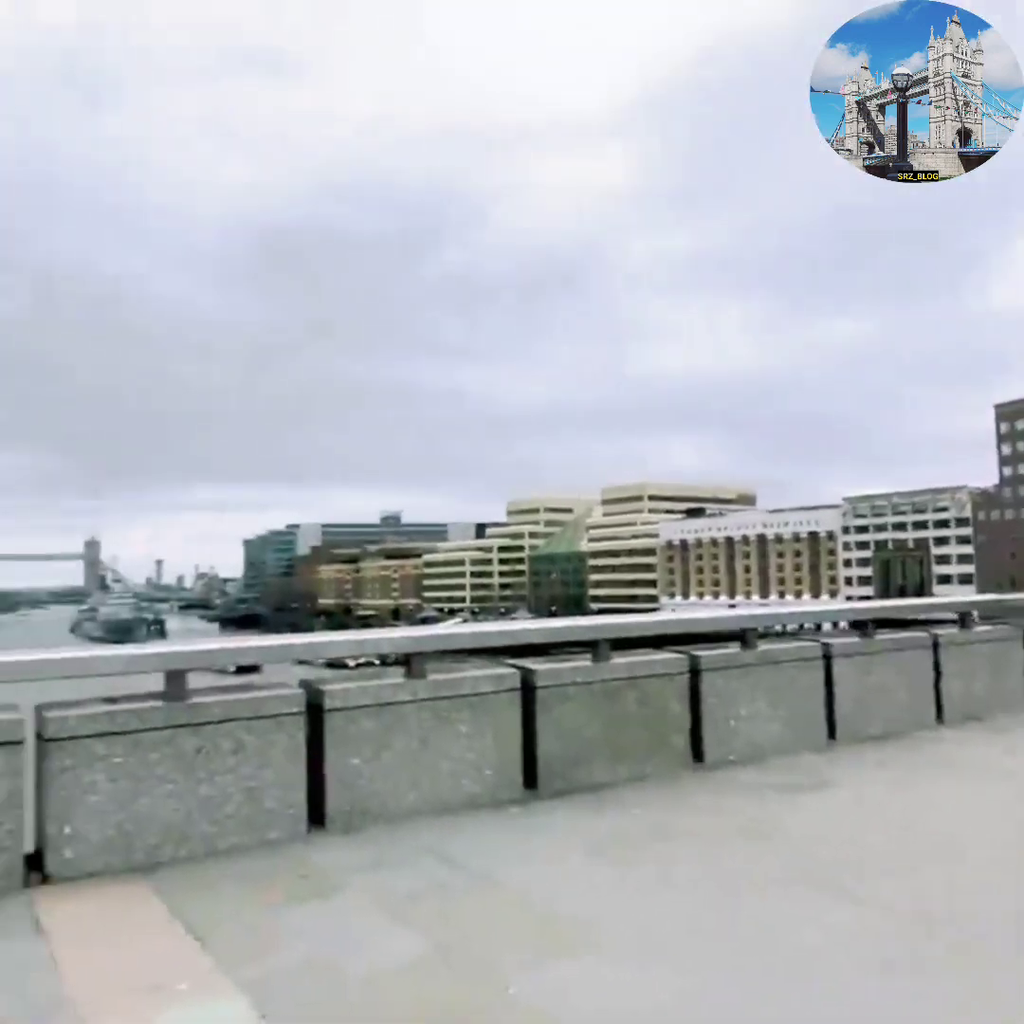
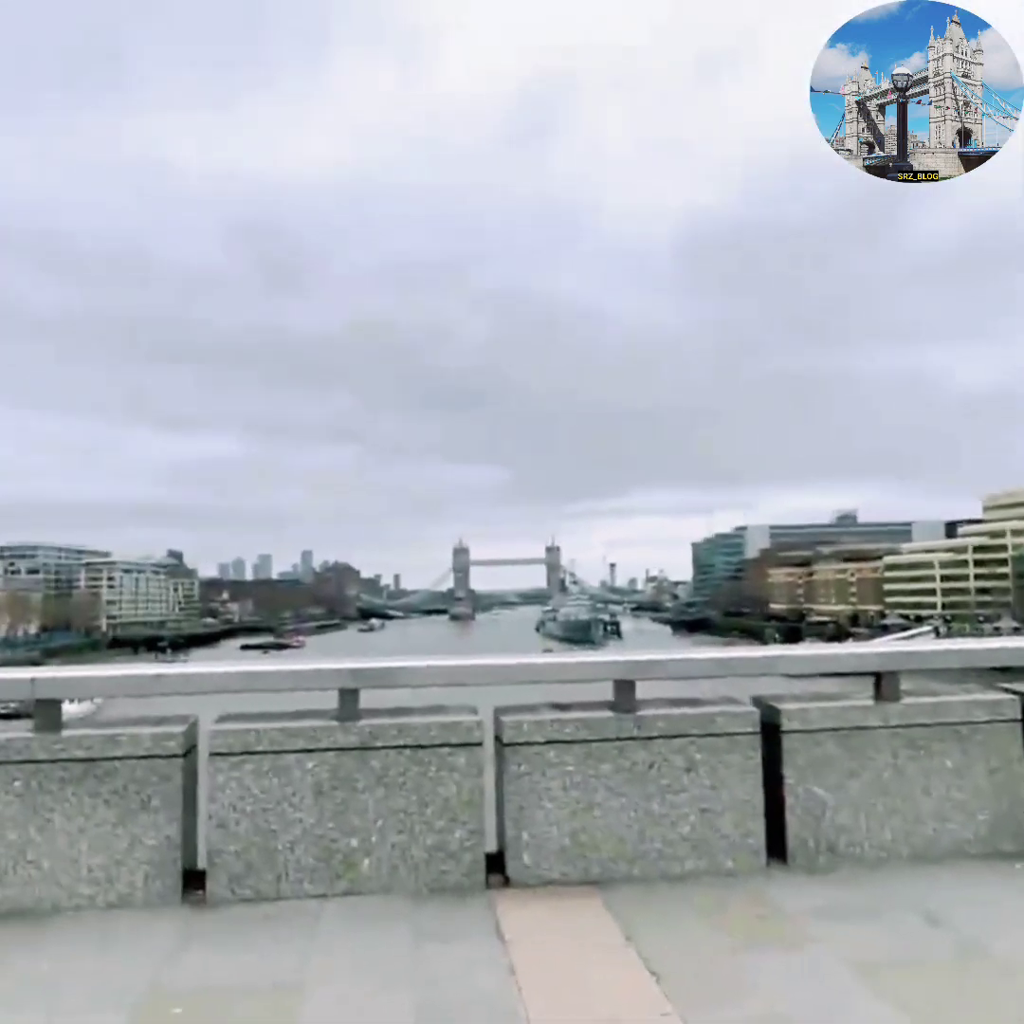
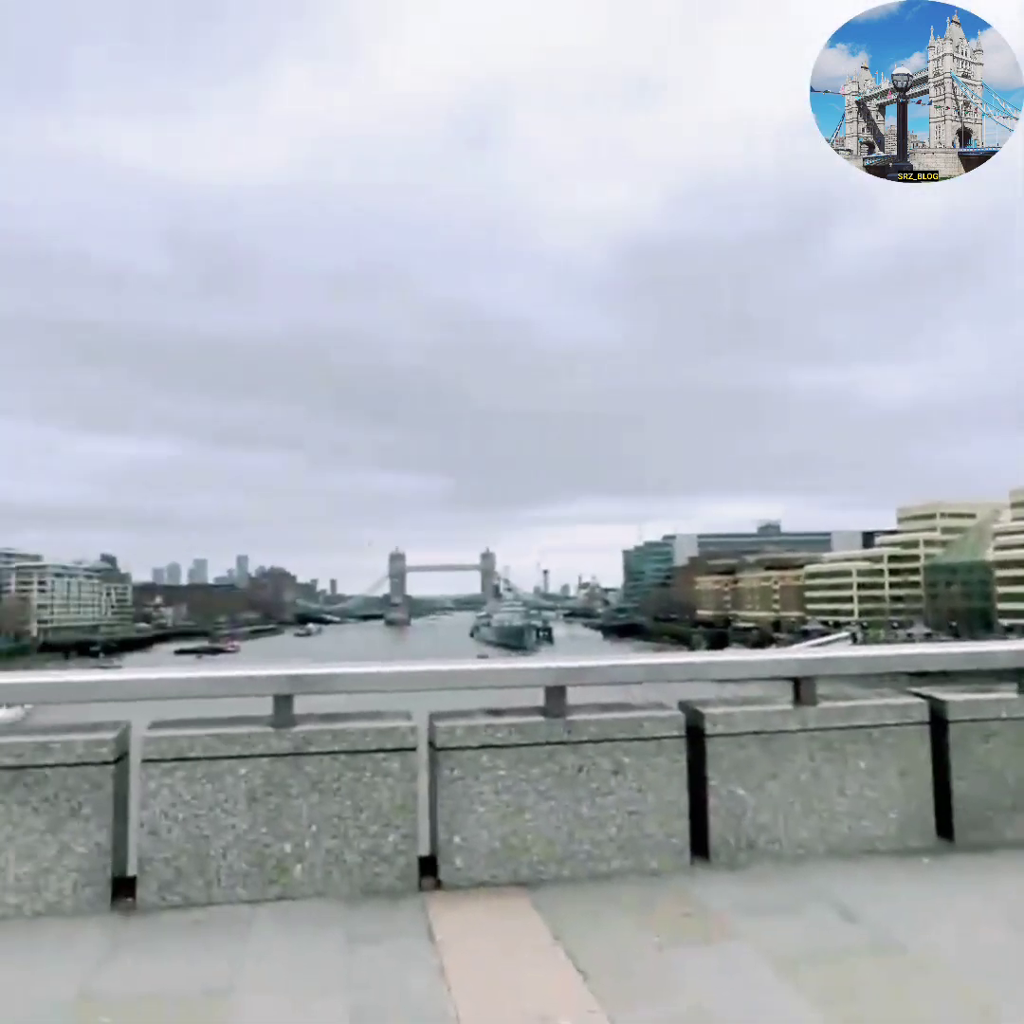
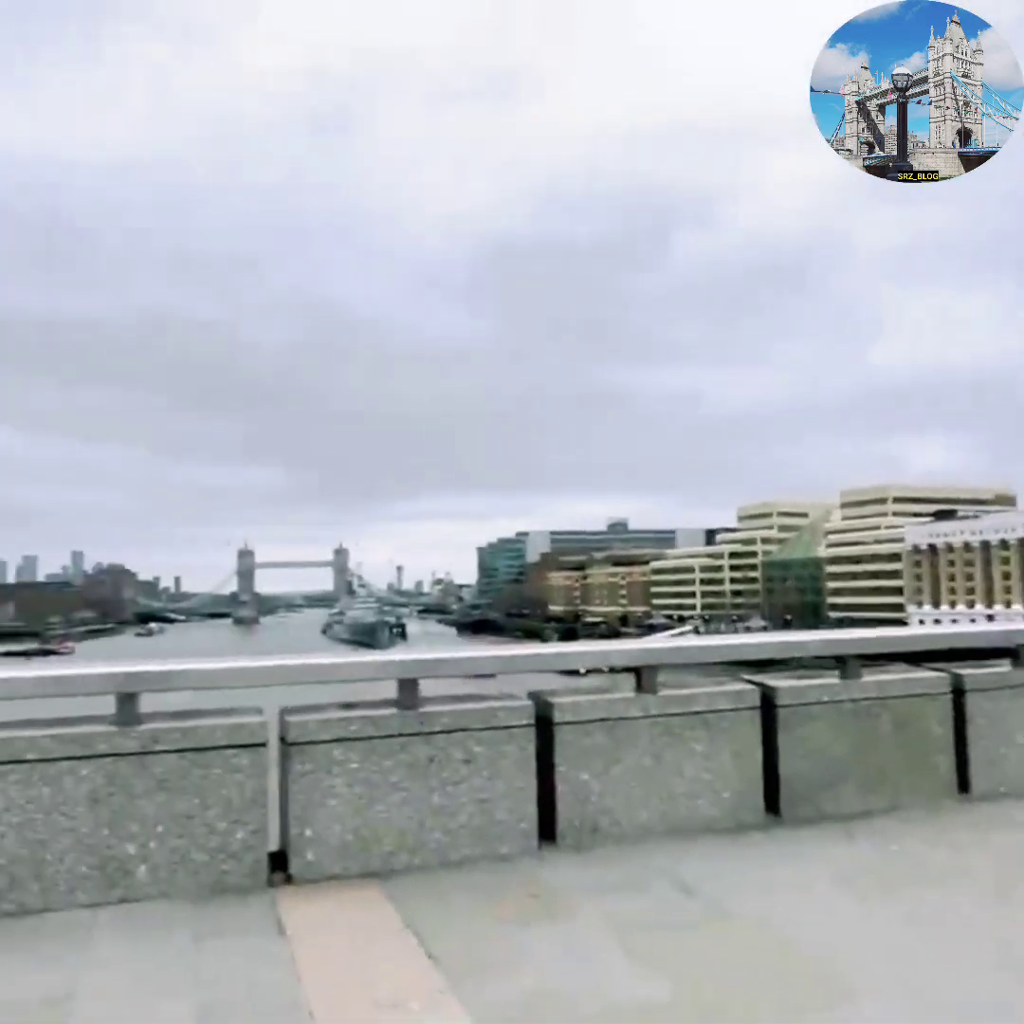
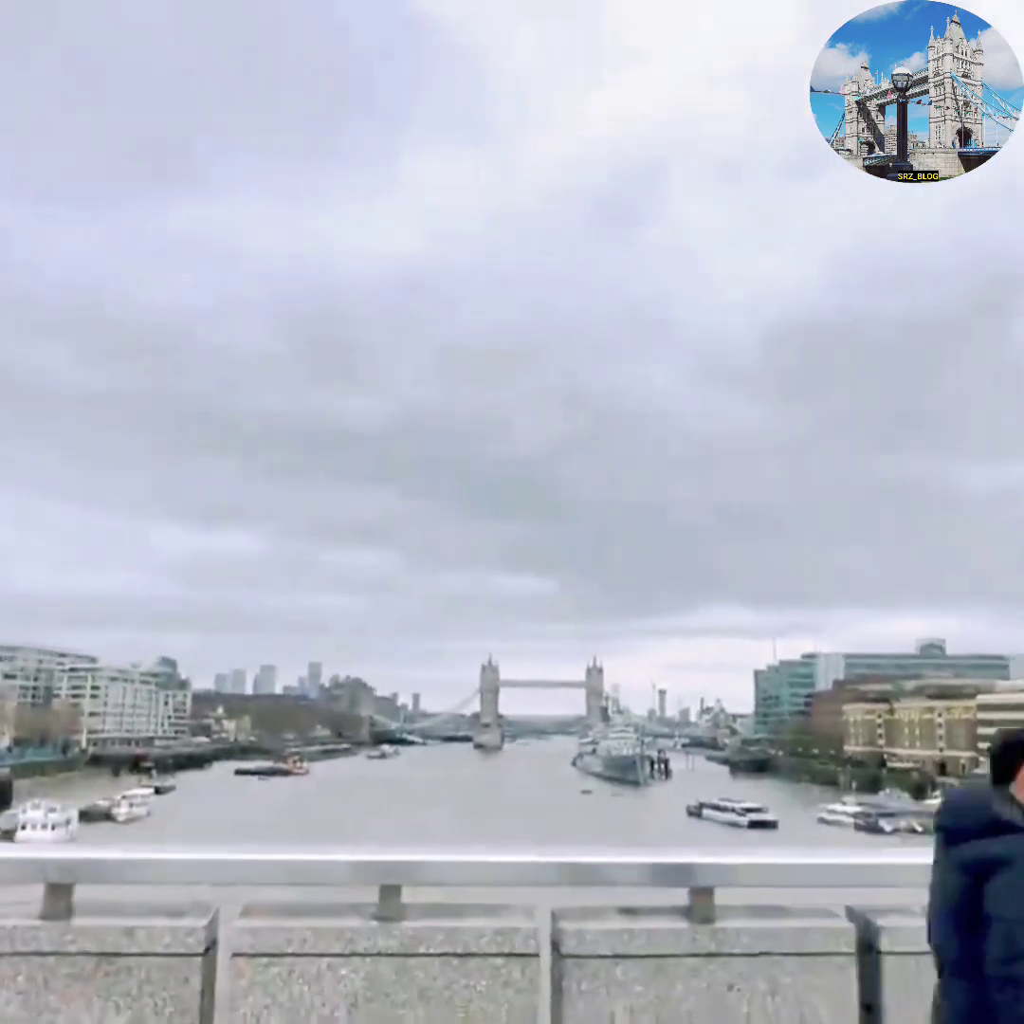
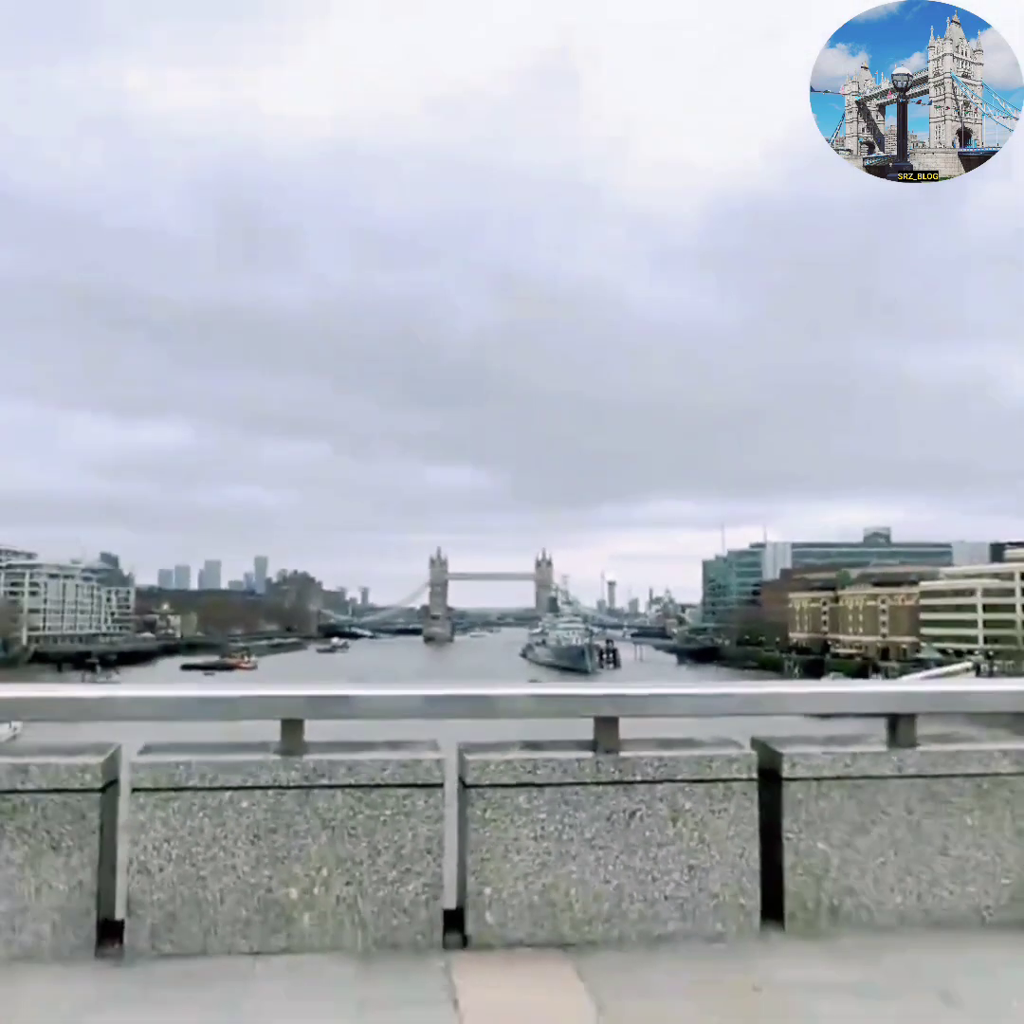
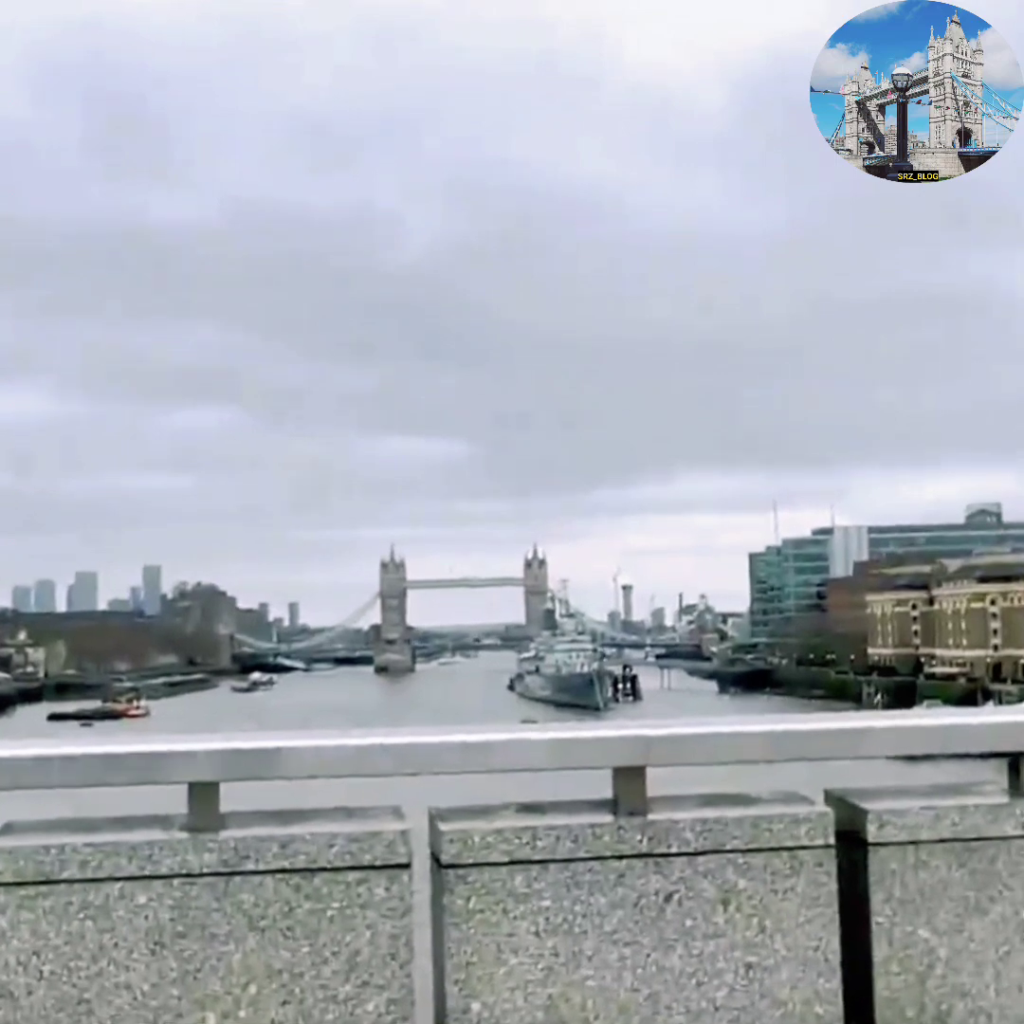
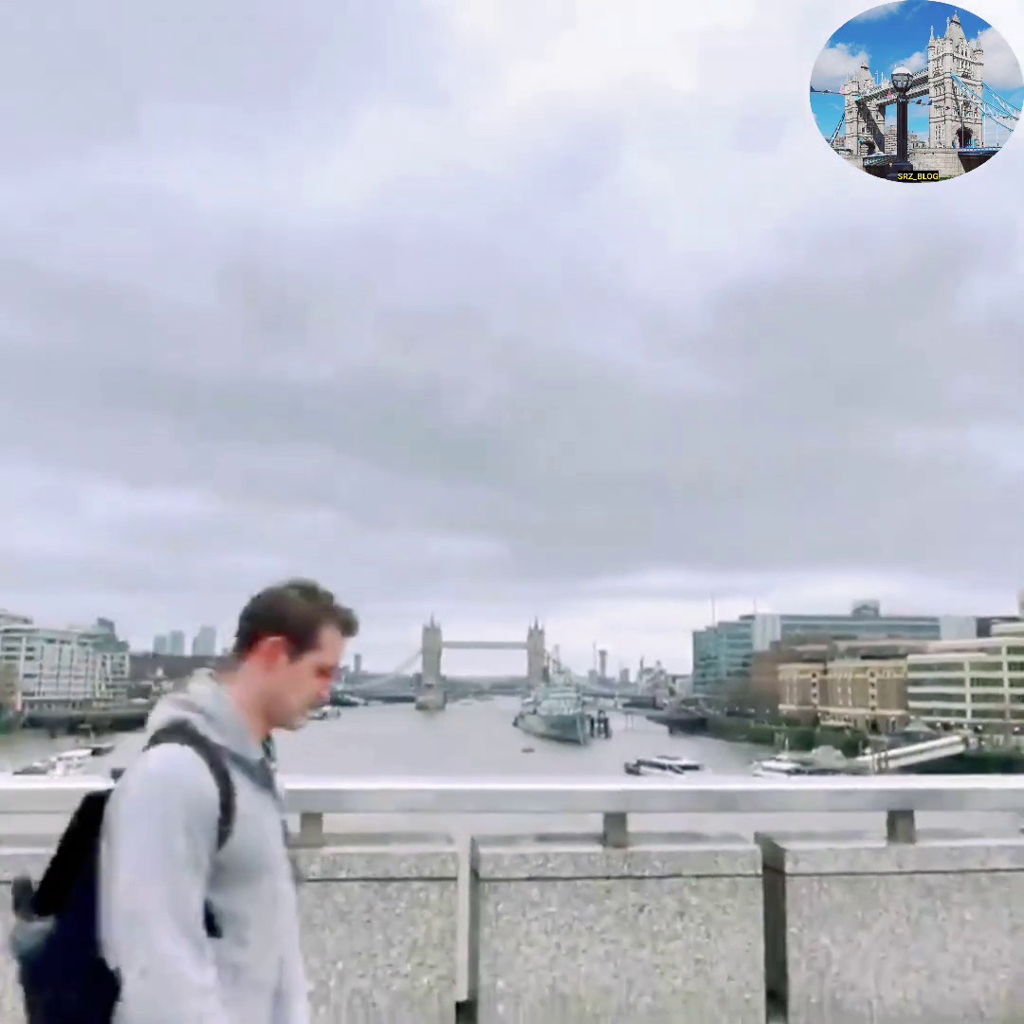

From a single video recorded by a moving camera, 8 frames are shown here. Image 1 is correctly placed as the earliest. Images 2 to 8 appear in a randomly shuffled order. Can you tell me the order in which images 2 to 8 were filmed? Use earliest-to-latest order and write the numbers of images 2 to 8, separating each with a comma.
4, 3, 2, 7, 6, 5, 8
